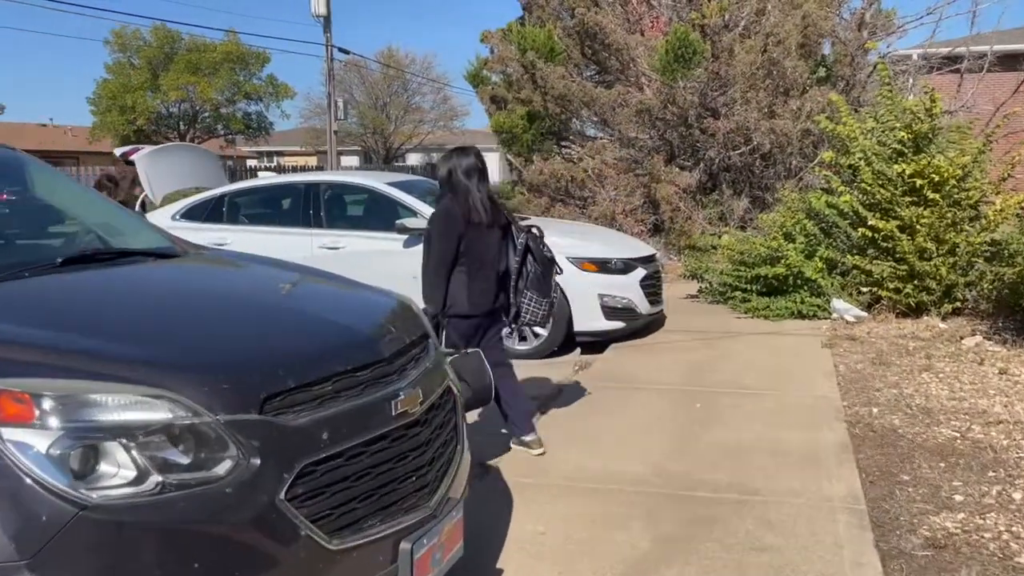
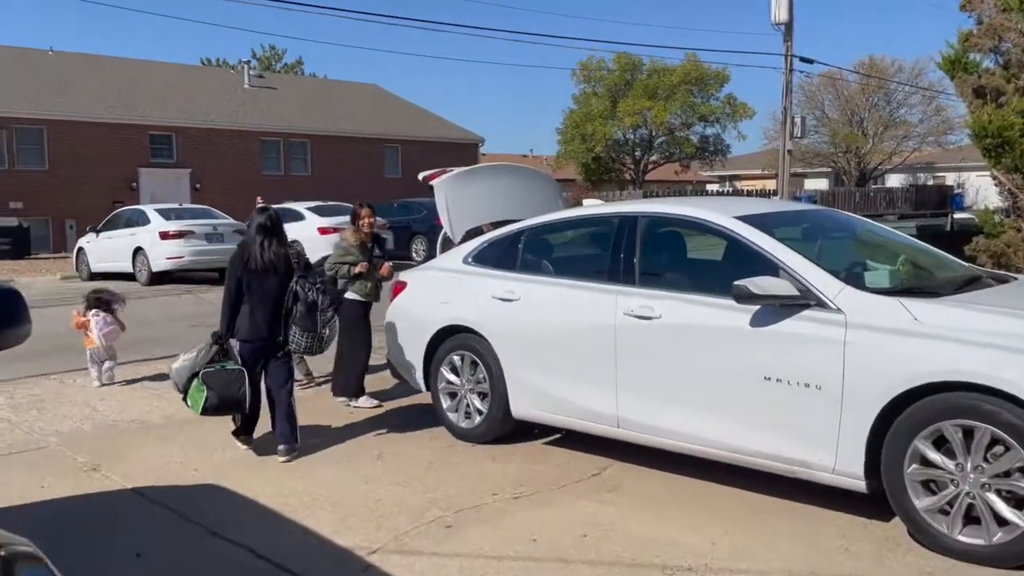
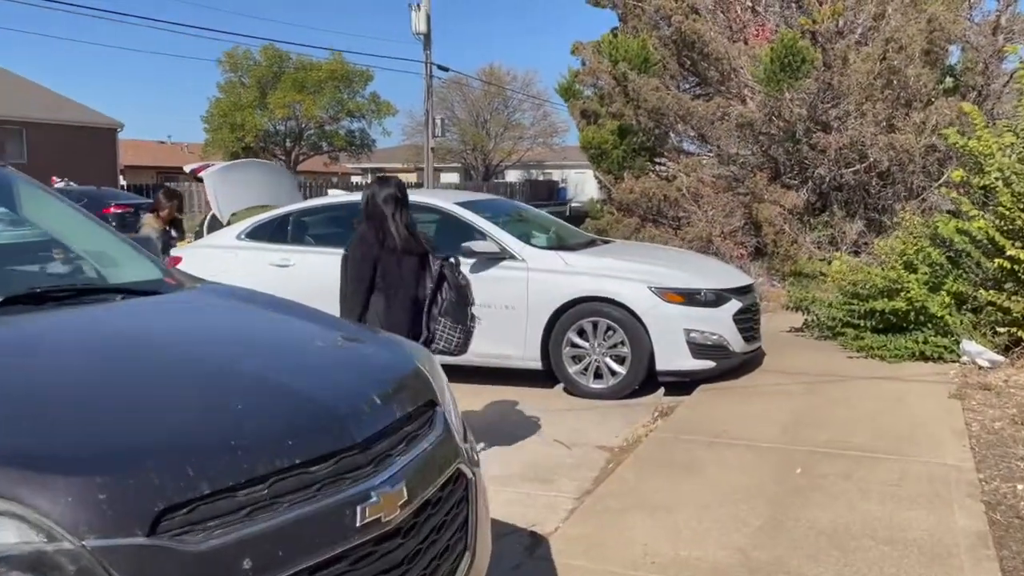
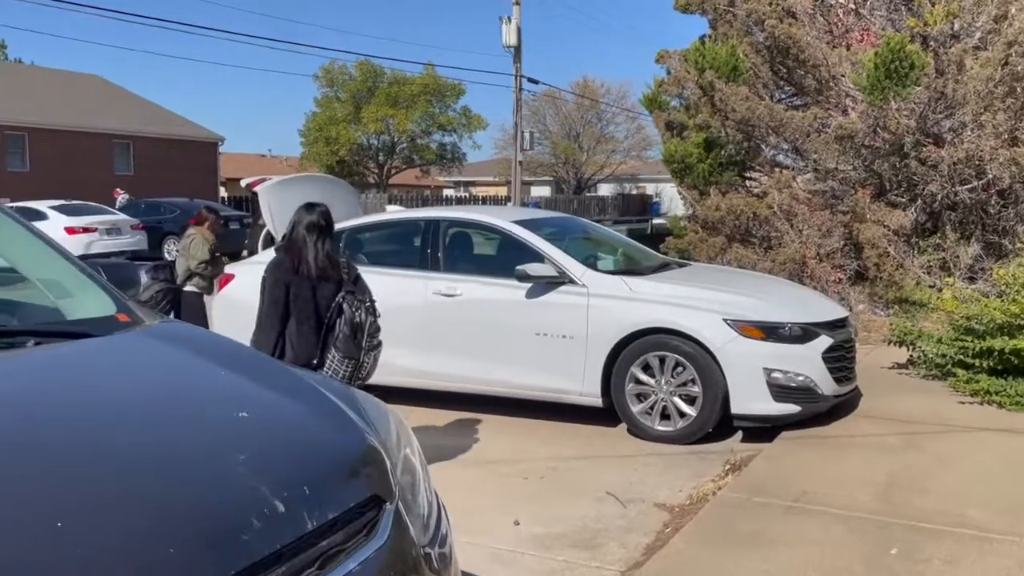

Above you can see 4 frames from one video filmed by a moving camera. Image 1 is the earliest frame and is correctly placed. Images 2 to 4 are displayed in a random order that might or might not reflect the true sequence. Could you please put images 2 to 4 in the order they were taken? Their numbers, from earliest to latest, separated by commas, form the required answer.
3, 4, 2
